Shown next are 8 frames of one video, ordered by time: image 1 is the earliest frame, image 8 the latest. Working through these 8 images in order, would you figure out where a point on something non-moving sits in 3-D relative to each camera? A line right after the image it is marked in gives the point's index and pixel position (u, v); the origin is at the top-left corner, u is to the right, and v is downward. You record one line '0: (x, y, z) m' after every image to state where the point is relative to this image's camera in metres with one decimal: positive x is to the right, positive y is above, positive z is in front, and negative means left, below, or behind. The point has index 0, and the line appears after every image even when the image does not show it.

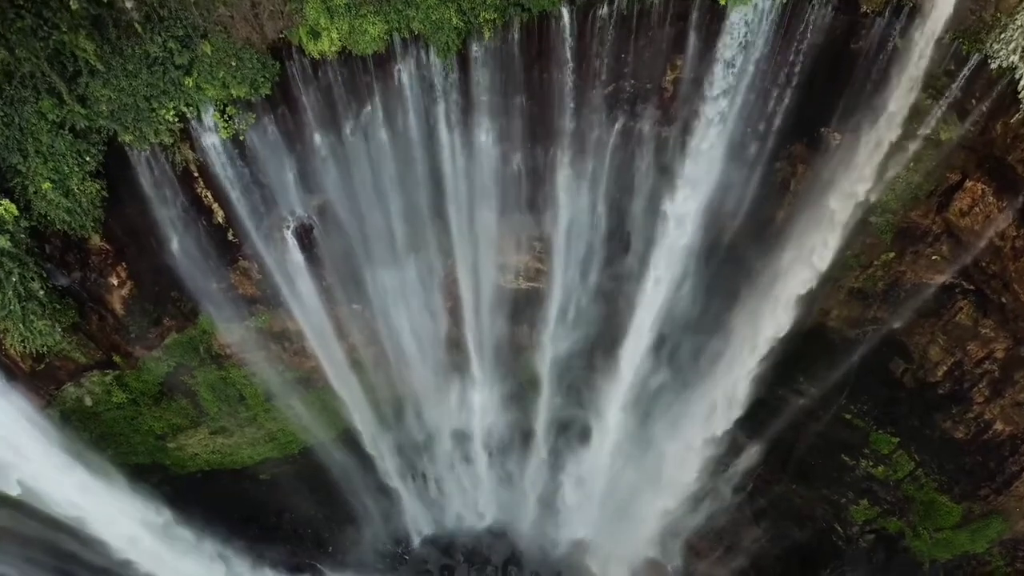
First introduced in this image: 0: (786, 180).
0: (+3.7, +1.4, +9.4) m
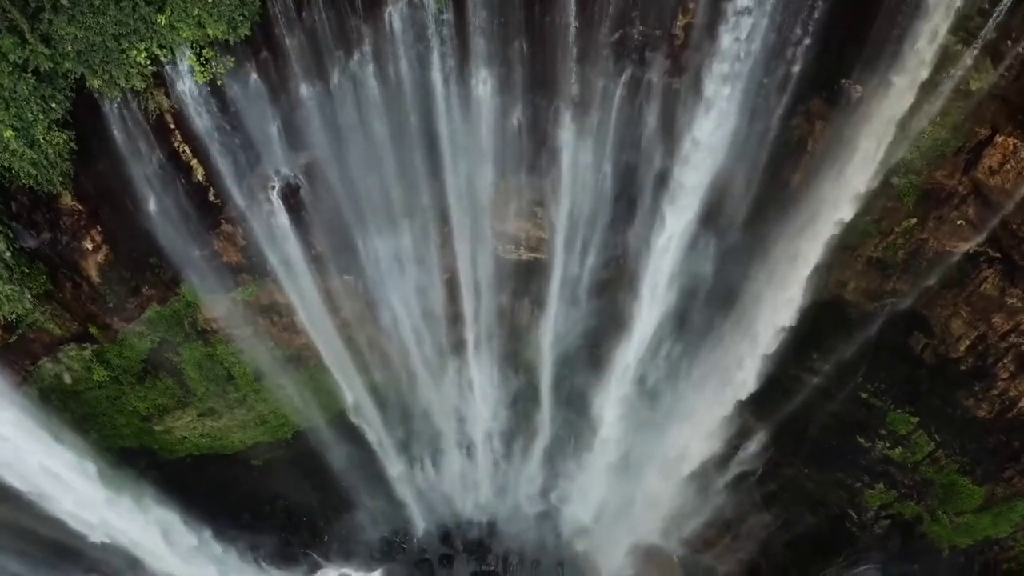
0: (+3.7, +1.9, +8.8) m
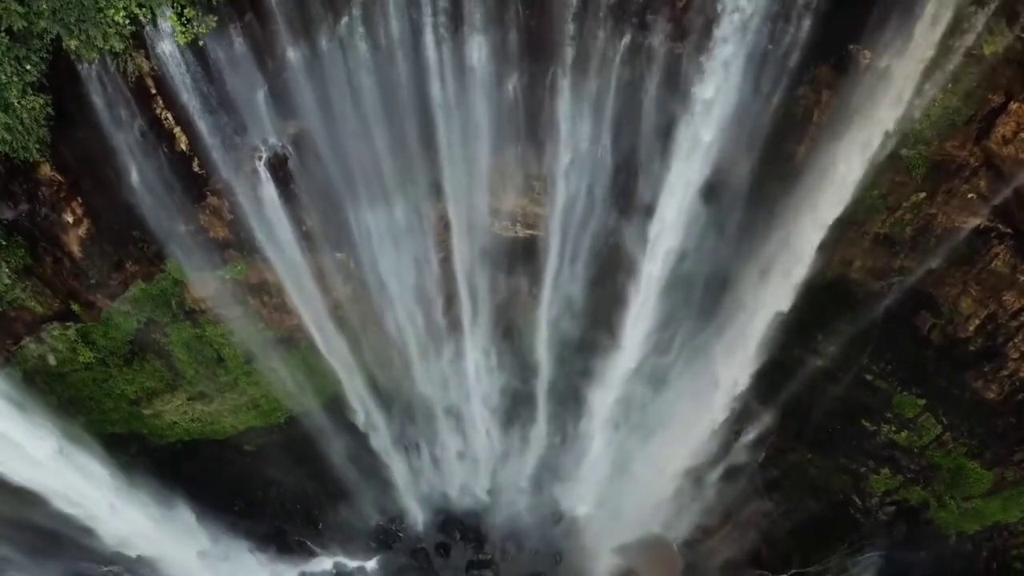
0: (+3.6, +2.2, +8.5) m
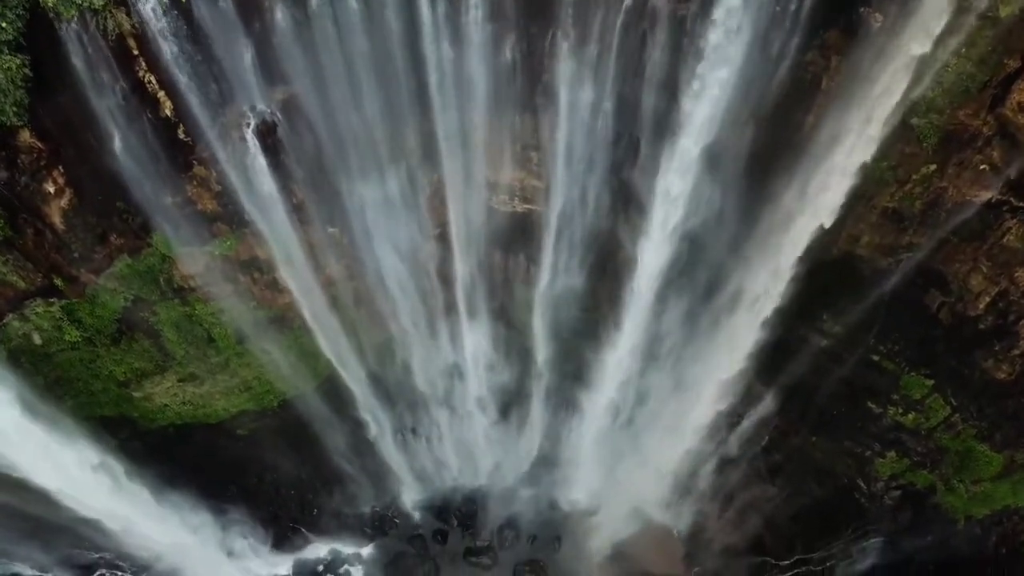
0: (+3.6, +2.5, +8.2) m
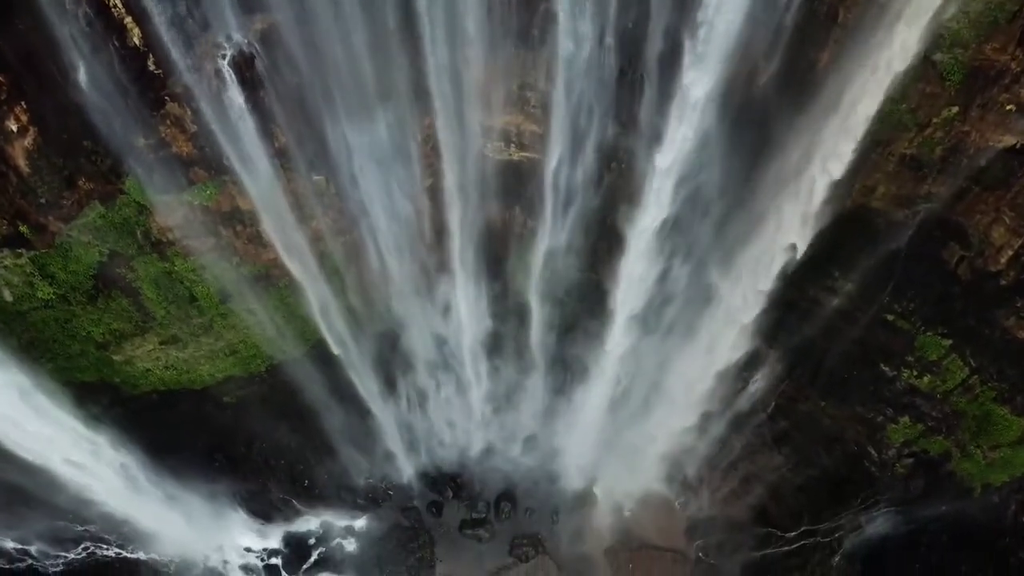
0: (+3.5, +3.1, +7.7) m
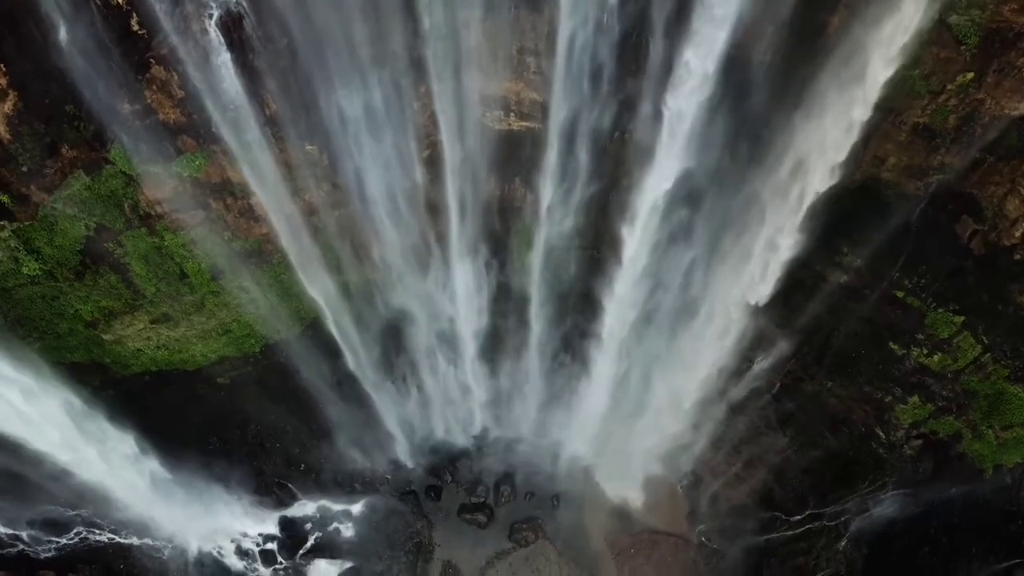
0: (+3.5, +3.4, +7.4) m
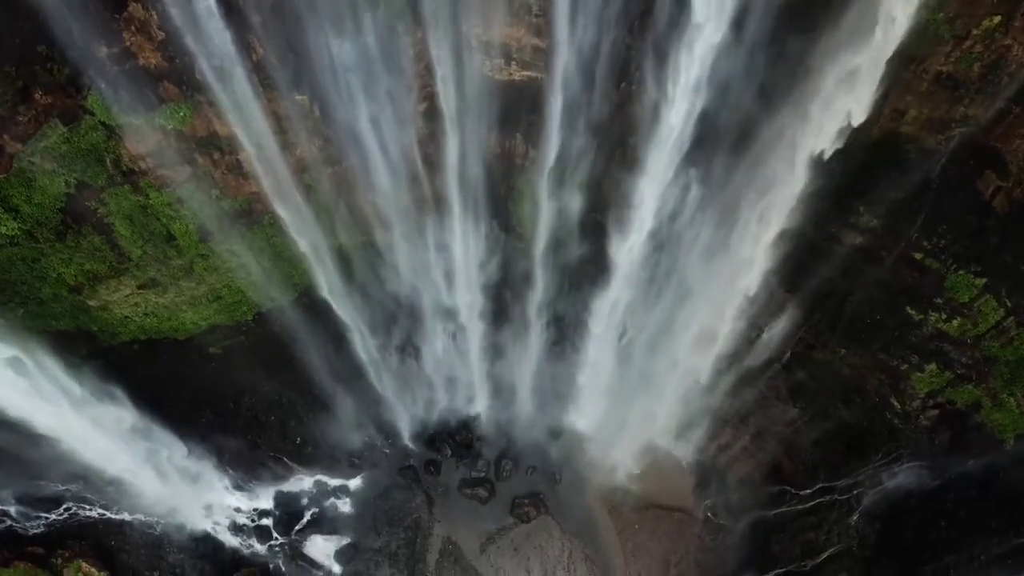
0: (+3.5, +3.9, +6.9) m
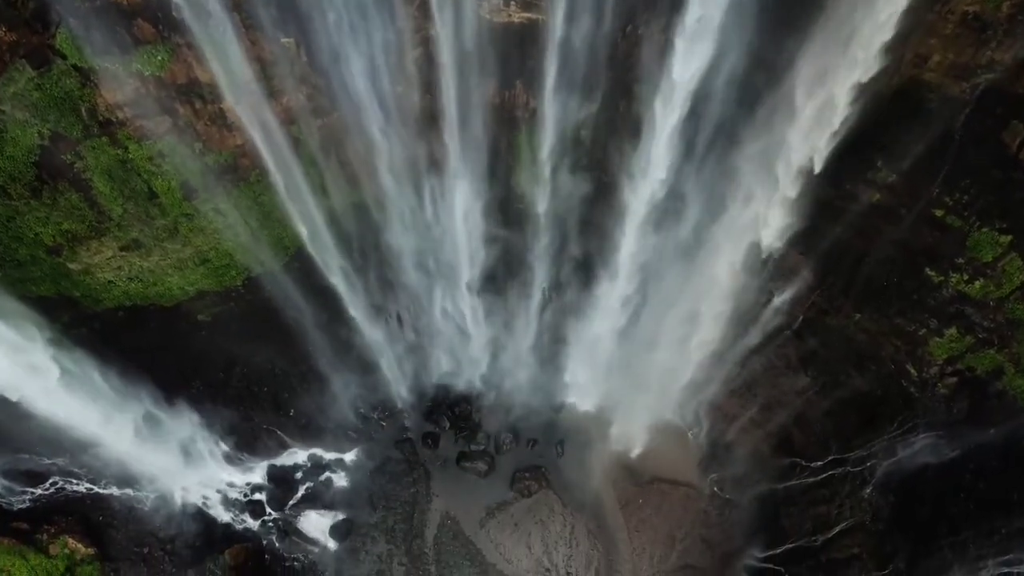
0: (+3.5, +4.3, +6.4) m
